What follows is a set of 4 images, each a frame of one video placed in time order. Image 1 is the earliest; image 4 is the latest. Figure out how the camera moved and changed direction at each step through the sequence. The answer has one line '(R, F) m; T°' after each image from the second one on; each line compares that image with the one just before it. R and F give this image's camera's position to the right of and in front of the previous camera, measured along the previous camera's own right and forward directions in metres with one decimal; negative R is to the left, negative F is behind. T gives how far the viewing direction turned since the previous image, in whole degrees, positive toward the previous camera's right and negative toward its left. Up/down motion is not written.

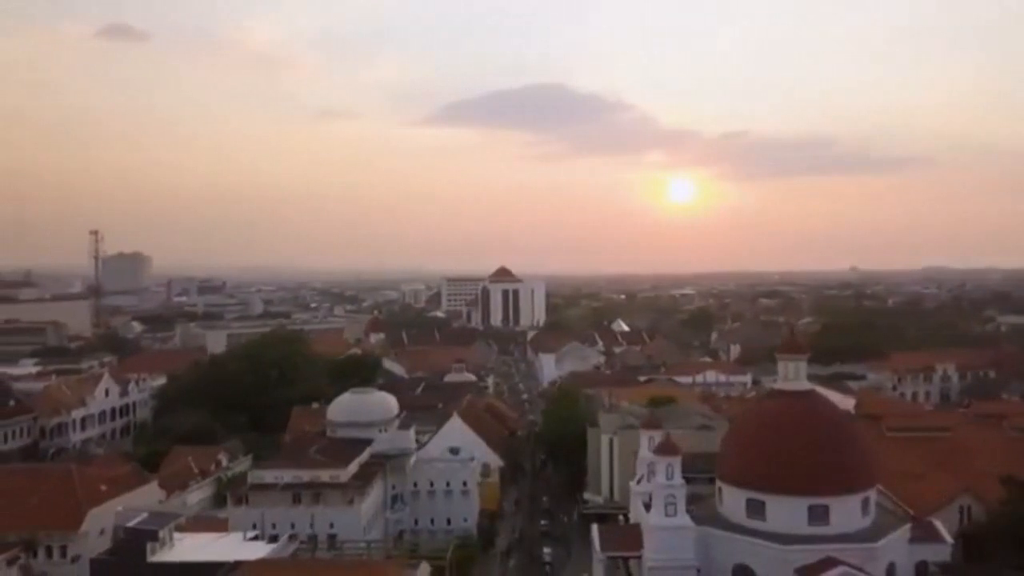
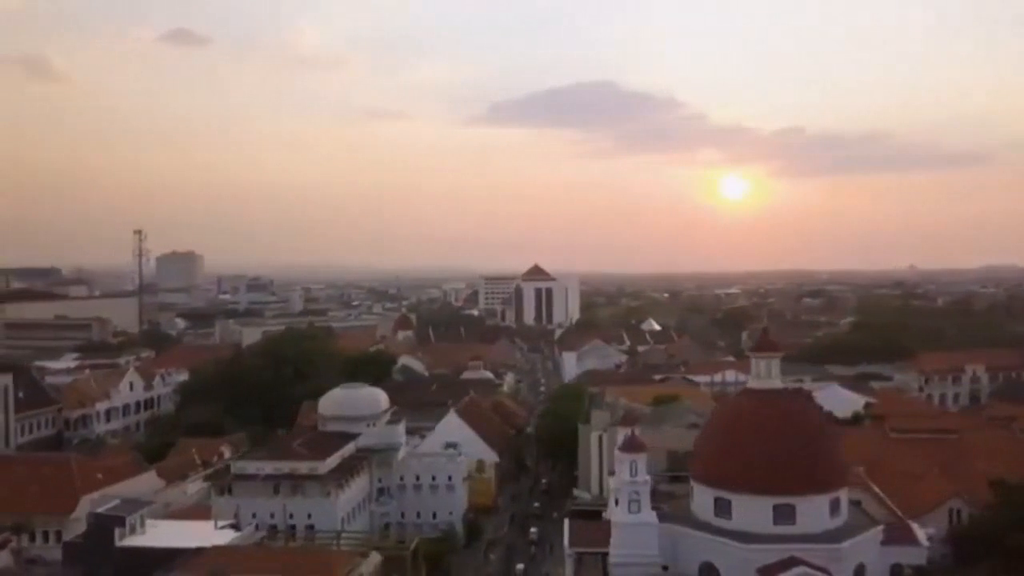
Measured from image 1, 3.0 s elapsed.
(+2.3, -0.3) m; -4°
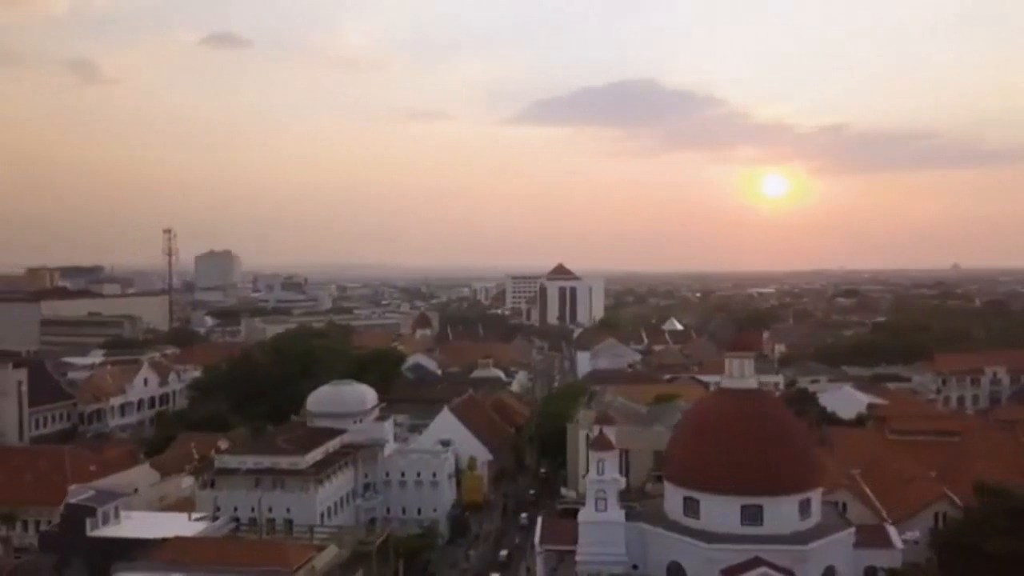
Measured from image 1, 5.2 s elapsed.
(+1.9, -0.1) m; -3°
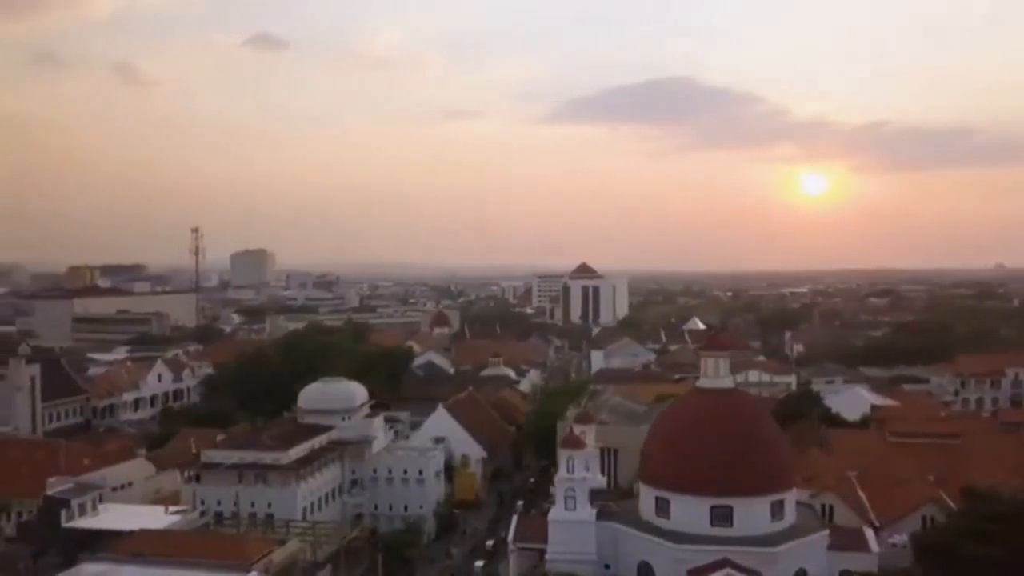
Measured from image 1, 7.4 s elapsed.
(+1.8, 0.0) m; -3°
